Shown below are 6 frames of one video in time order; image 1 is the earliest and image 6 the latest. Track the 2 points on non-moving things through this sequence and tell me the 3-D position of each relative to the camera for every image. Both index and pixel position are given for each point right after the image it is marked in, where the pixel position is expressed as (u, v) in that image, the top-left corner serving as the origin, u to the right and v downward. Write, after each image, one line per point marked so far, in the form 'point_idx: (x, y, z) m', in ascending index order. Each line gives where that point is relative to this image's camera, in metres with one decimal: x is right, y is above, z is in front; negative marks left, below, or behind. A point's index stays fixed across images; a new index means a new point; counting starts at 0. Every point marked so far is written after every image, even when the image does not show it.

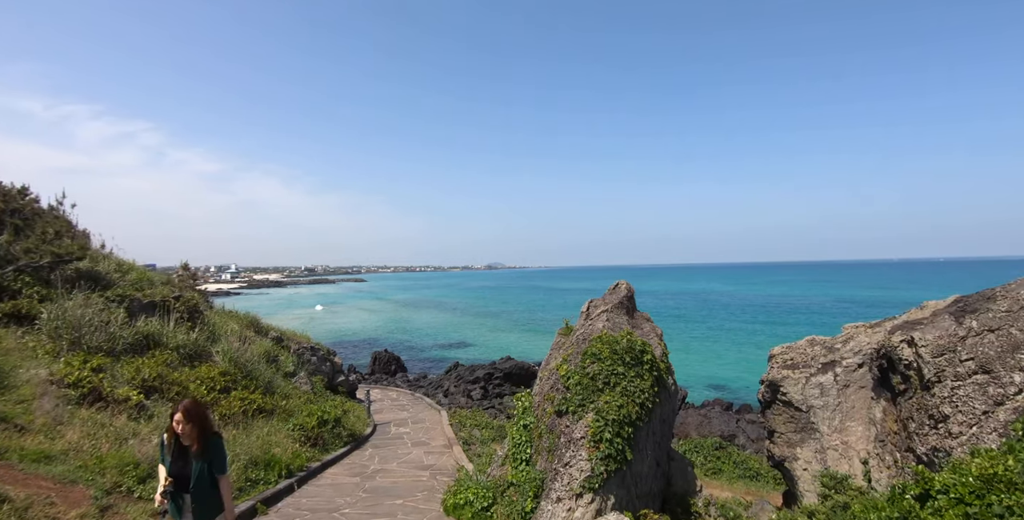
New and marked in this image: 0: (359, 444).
0: (-3.3, -4.0, +11.4) m
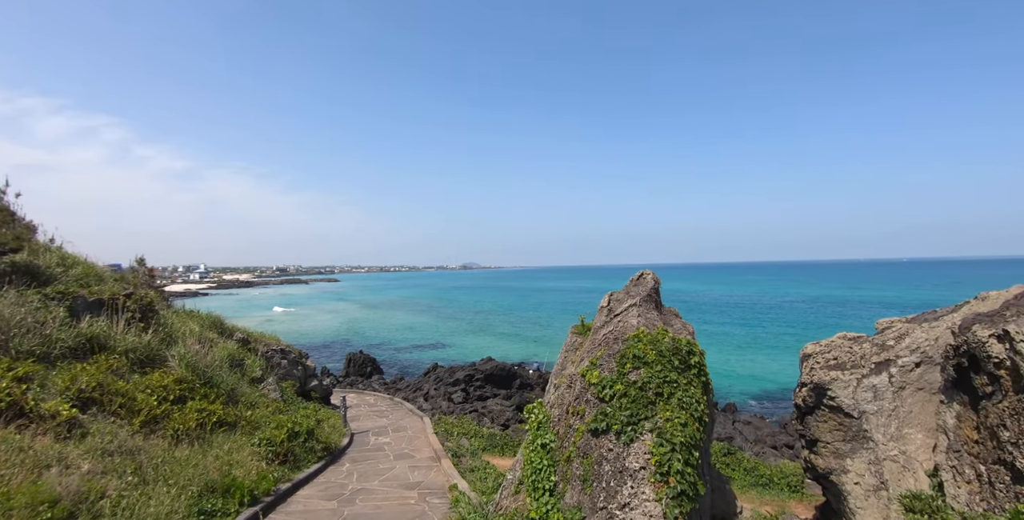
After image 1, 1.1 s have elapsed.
0: (-3.5, -3.9, +10.2) m
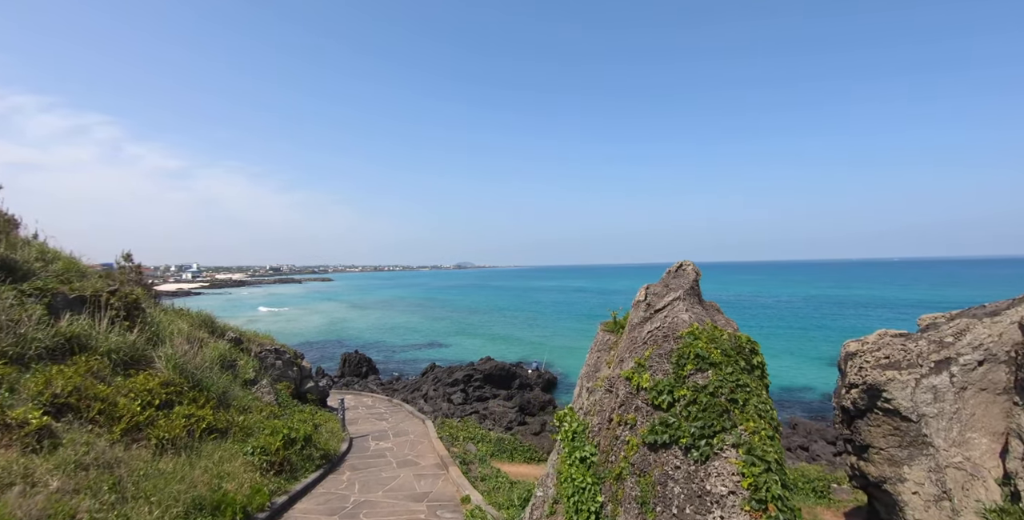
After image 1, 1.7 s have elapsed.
0: (-3.2, -3.8, +9.5) m
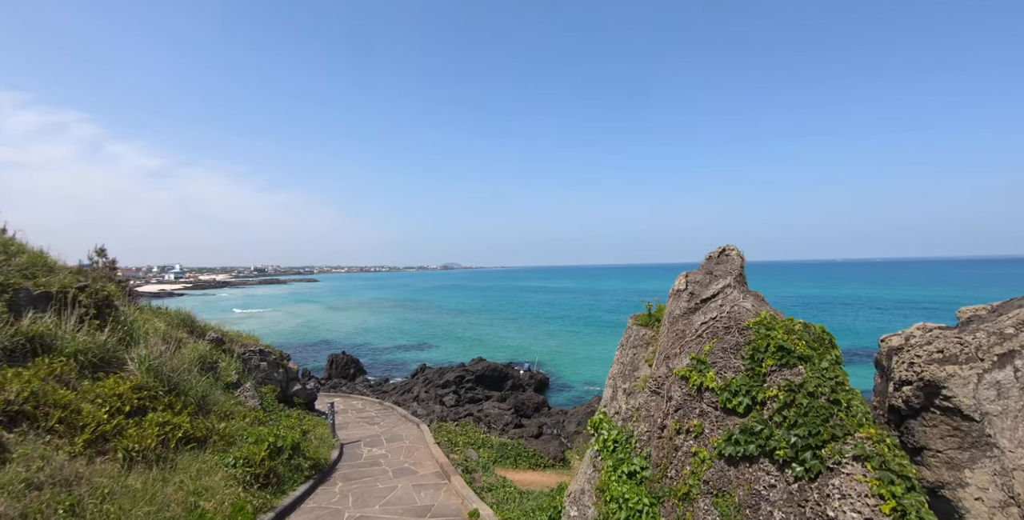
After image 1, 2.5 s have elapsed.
0: (-3.1, -3.6, +8.8) m
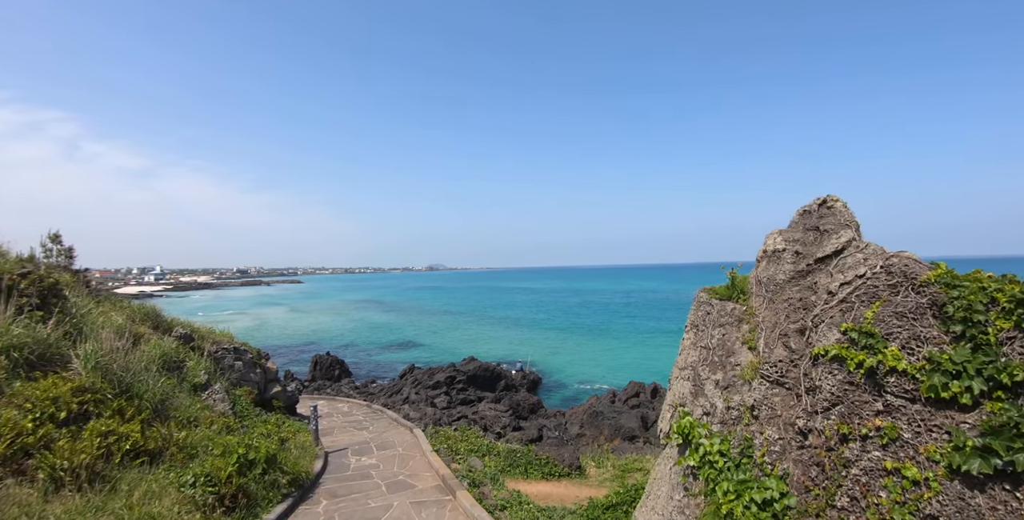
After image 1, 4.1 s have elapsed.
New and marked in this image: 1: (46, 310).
0: (-2.9, -3.3, +7.5) m
1: (-8.2, -0.9, +9.2) m
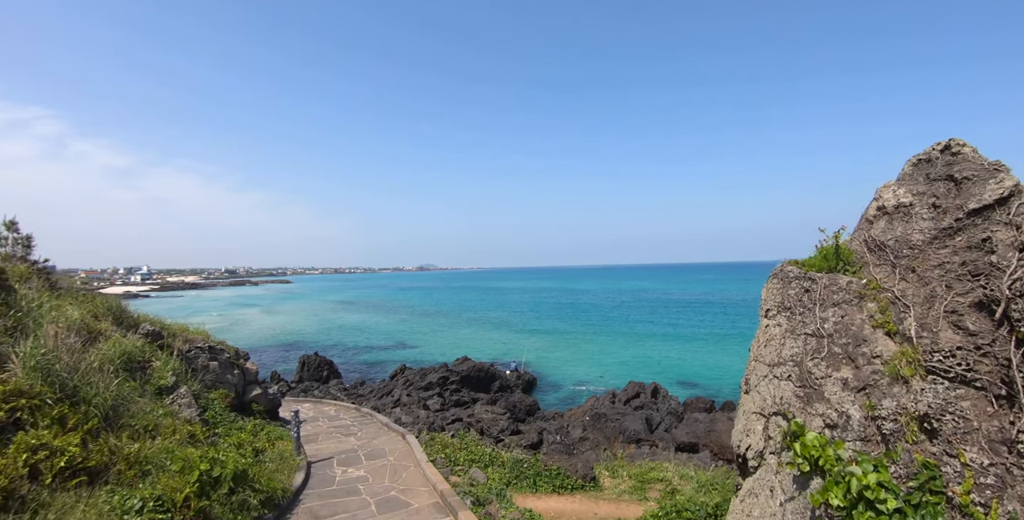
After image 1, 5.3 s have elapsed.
0: (-2.8, -3.1, +6.4) m
1: (-8.1, -0.7, +8.1) m
